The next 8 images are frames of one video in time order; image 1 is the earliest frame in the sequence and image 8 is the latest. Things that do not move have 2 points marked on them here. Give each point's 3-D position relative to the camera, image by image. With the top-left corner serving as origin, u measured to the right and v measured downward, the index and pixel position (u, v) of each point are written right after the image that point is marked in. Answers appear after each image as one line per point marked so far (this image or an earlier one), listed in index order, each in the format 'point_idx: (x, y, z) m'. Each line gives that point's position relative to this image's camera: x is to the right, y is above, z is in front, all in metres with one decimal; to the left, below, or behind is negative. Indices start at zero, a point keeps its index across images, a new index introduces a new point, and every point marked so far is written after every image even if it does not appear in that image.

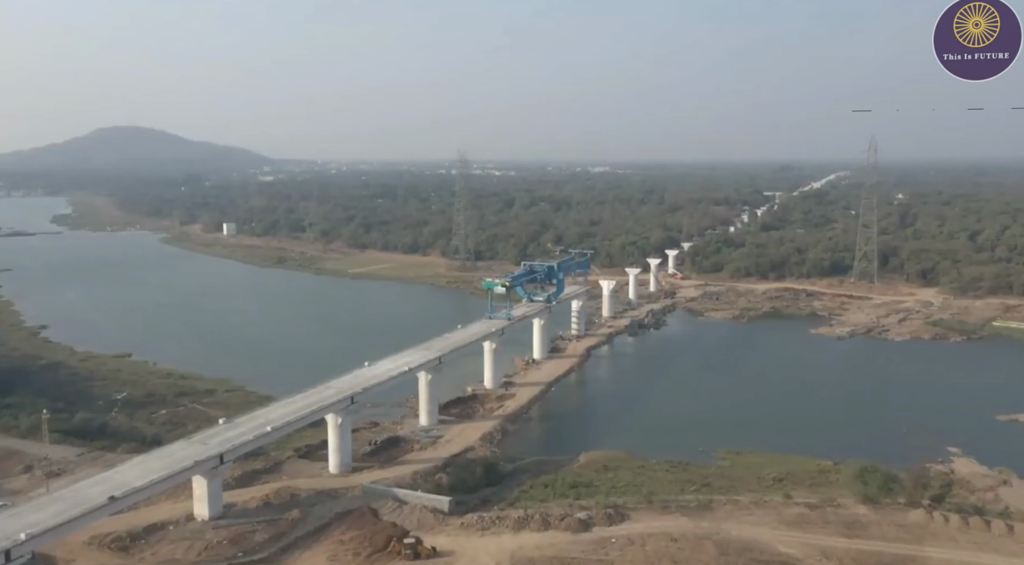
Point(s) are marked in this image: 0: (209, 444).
0: (-6.9, -3.7, +19.9) m
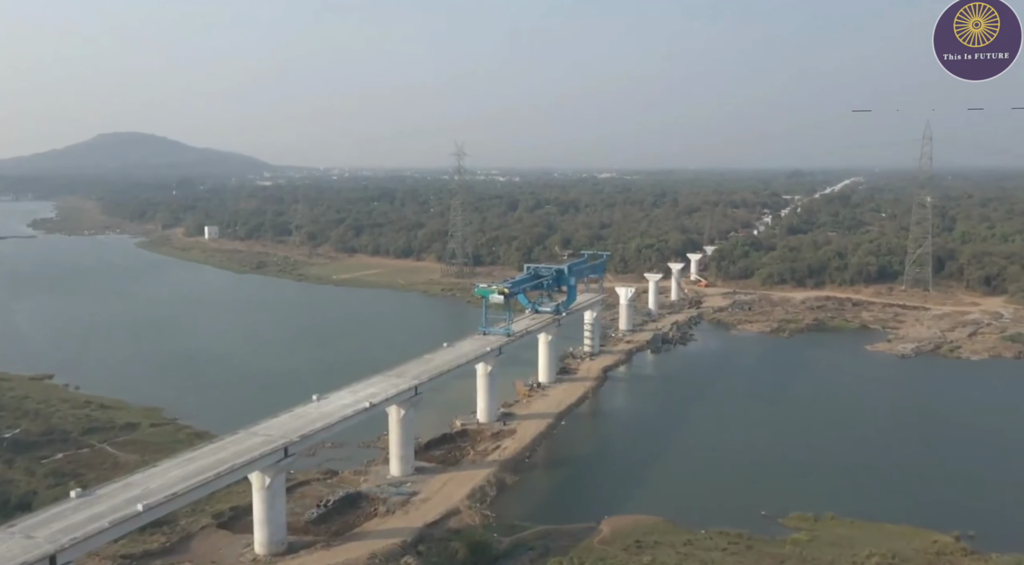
0: (-7.0, -3.7, +12.9) m
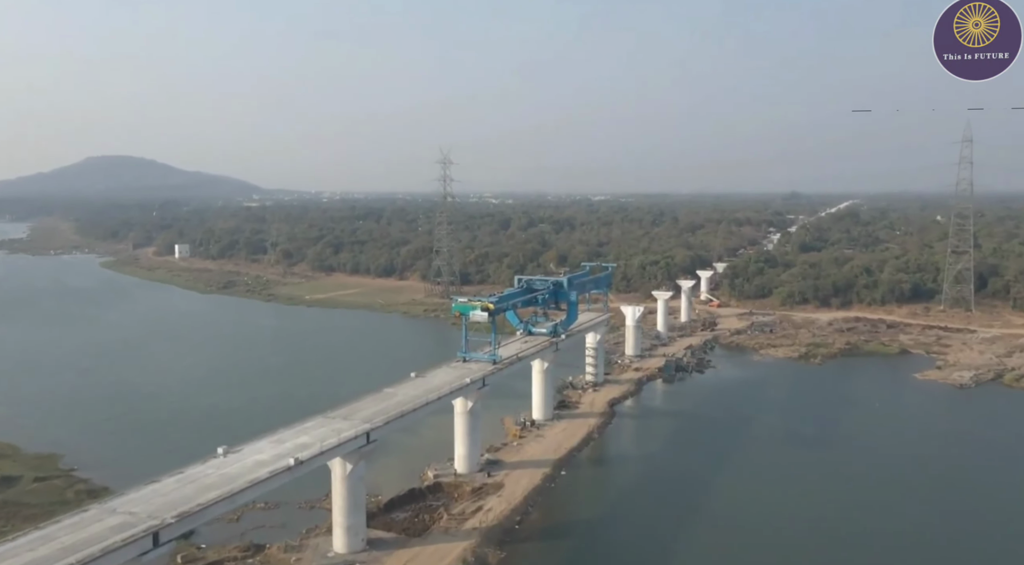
0: (-7.2, -3.7, +7.2) m
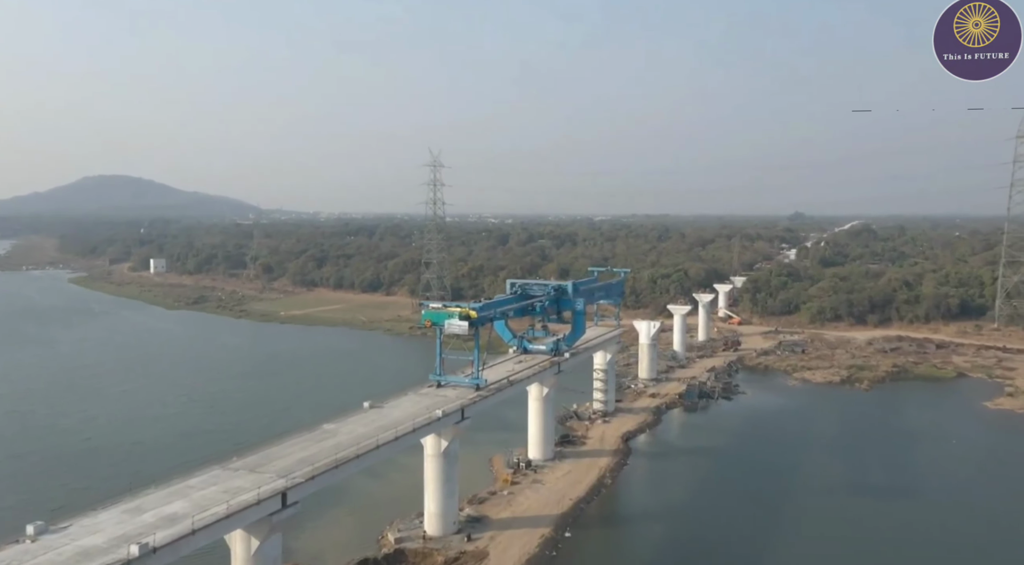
0: (-7.4, -3.3, +1.9) m
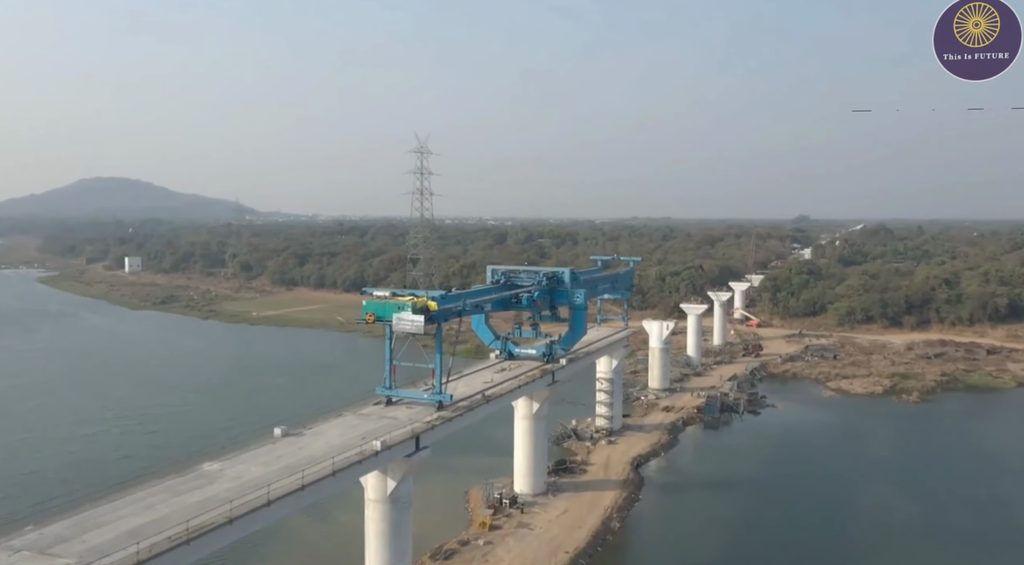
0: (-7.8, -2.9, -2.6) m
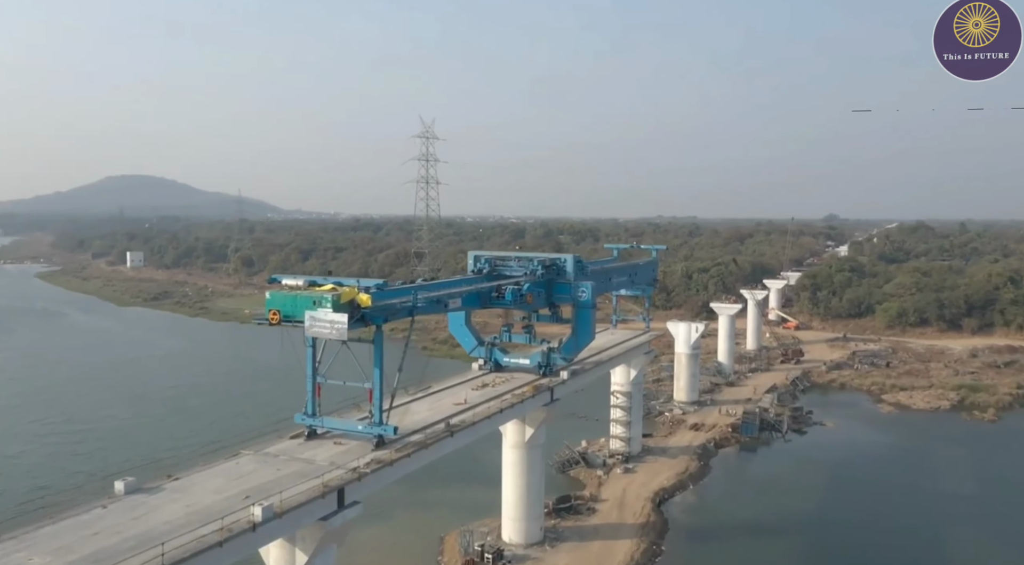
0: (-8.6, -2.7, -6.1) m
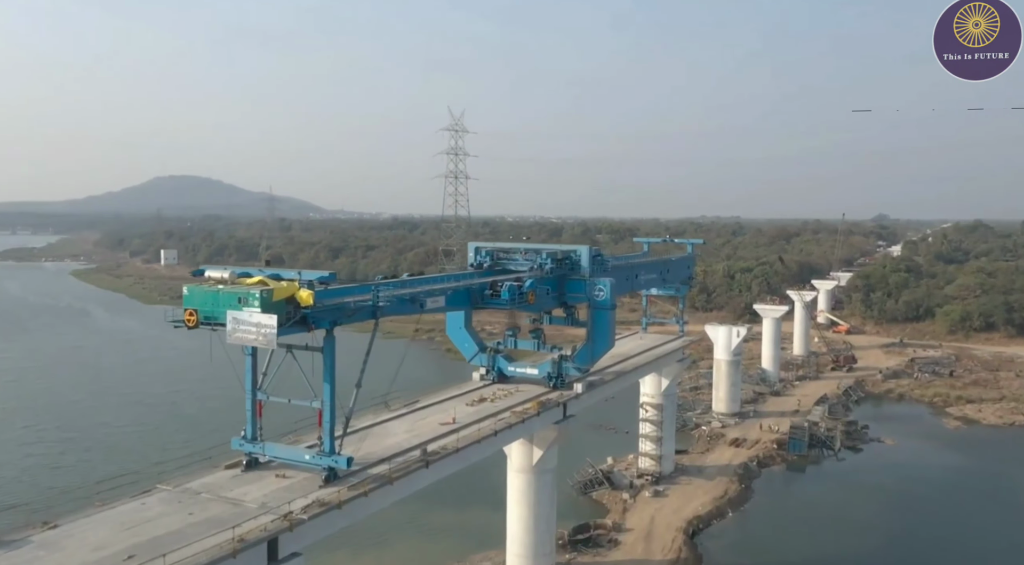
0: (-9.4, -2.6, -7.6) m
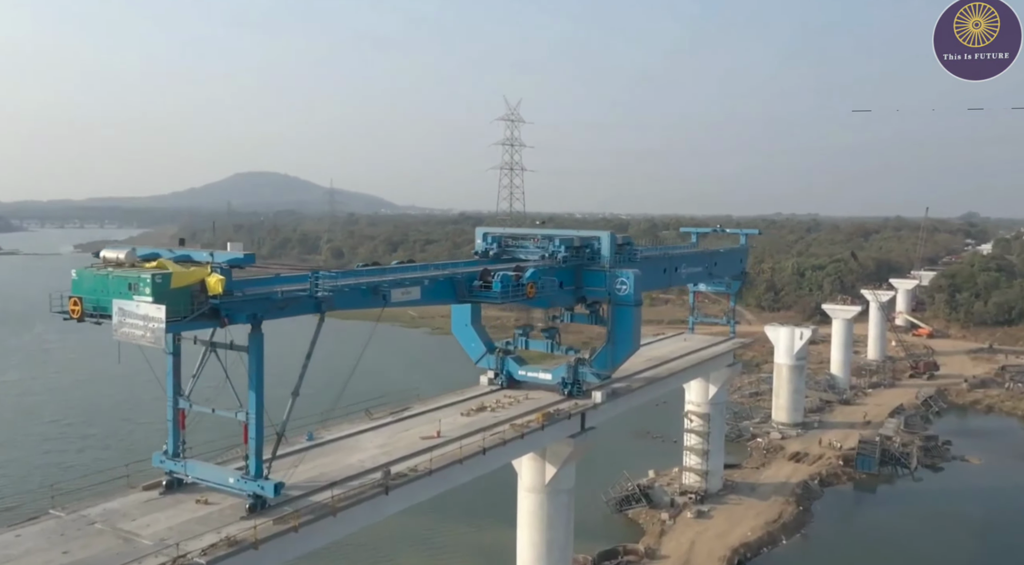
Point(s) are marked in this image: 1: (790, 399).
0: (-10.8, -2.5, -8.2) m
1: (+5.8, -2.4, +18.4) m
